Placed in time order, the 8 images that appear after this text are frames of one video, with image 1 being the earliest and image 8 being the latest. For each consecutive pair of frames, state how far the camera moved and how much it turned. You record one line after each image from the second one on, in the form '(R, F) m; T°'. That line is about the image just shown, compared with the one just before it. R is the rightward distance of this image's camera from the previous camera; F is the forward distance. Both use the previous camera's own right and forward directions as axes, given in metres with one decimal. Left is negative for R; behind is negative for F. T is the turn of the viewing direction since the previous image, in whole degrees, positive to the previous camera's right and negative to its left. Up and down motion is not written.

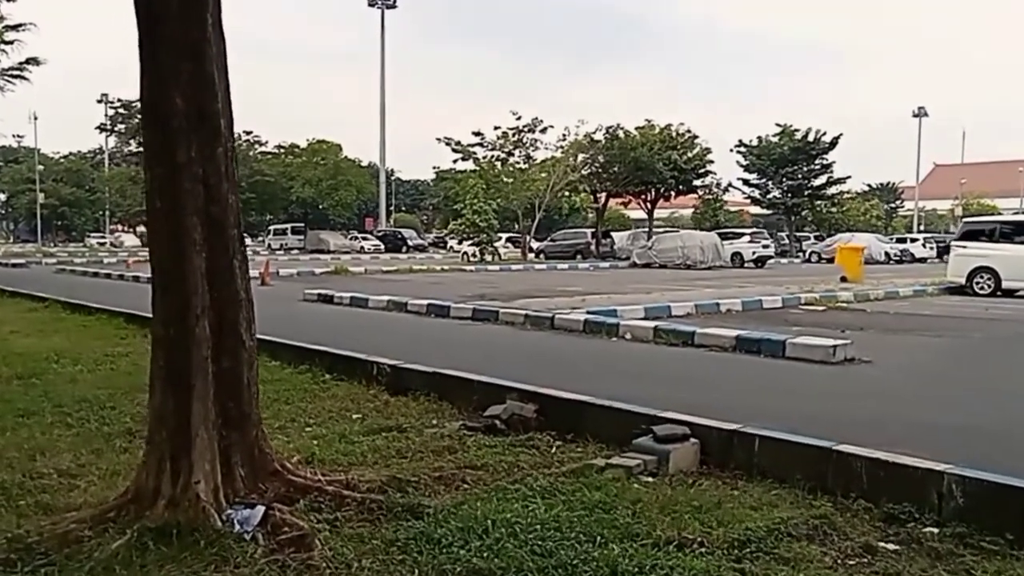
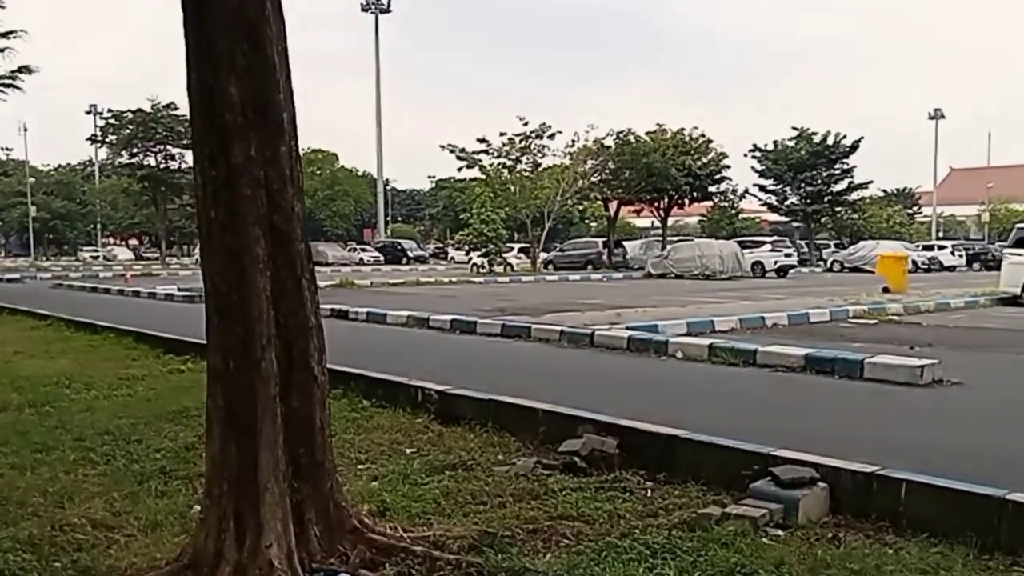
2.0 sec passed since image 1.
(-0.4, +0.6) m; 0°
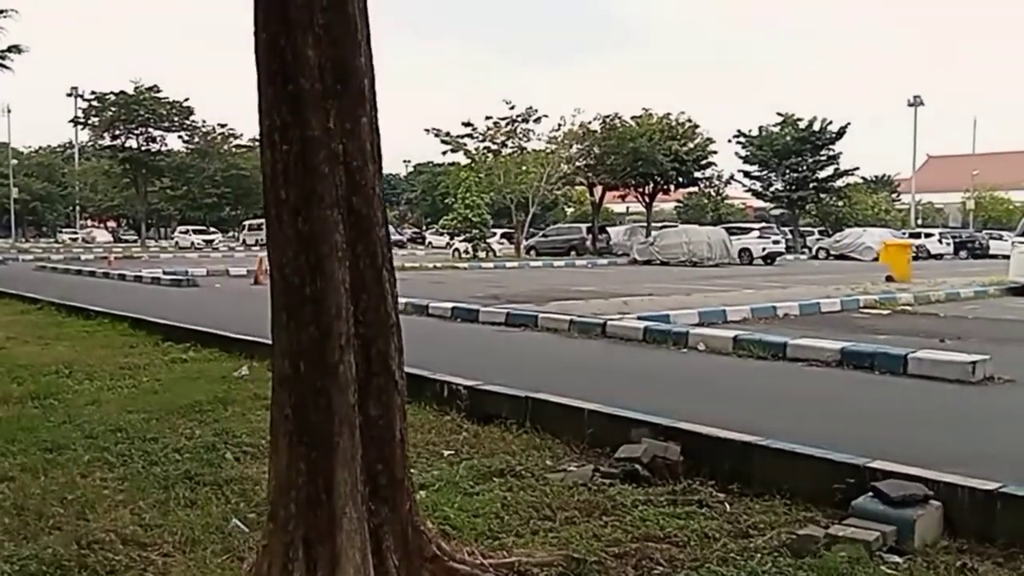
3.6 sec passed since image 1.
(-0.4, +0.4) m; +1°
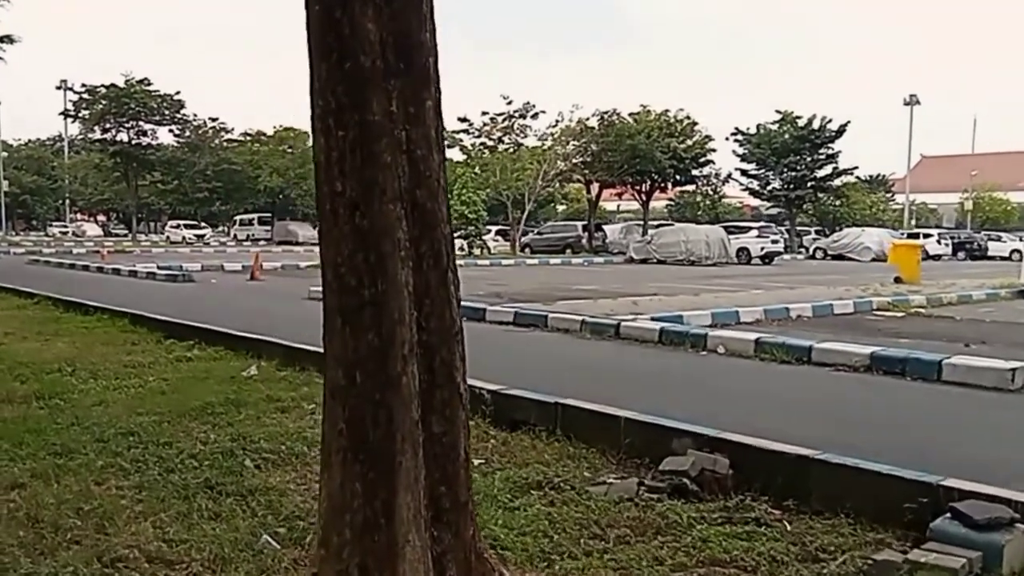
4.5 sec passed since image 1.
(-0.2, +0.3) m; +1°
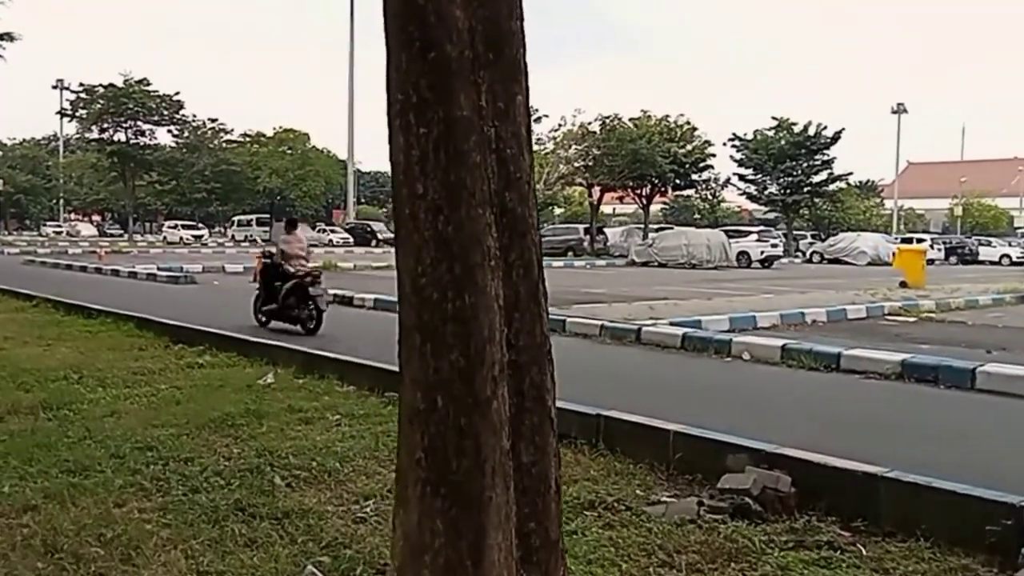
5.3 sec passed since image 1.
(-0.2, +0.2) m; 0°
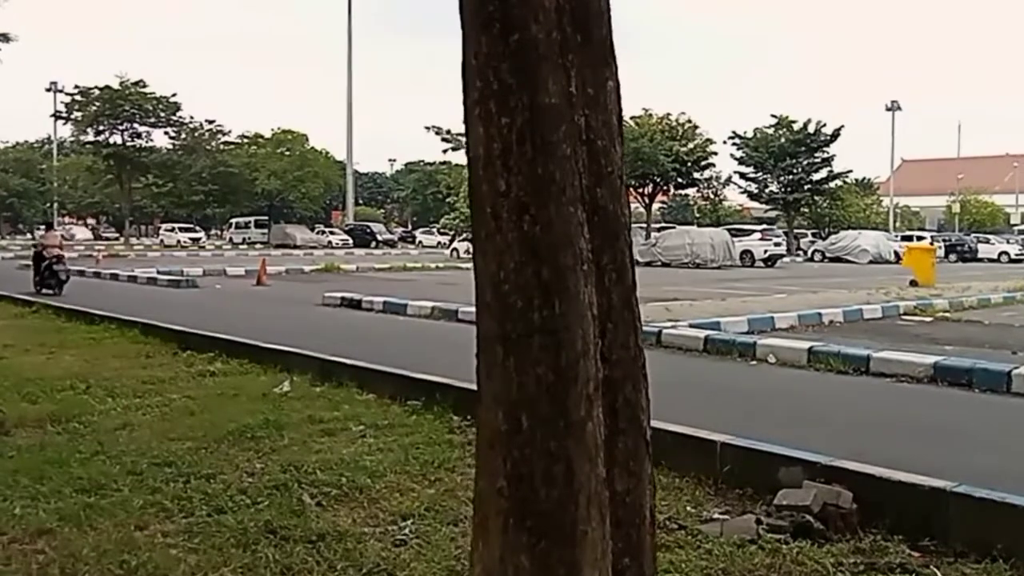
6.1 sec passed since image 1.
(-0.2, +0.2) m; 0°
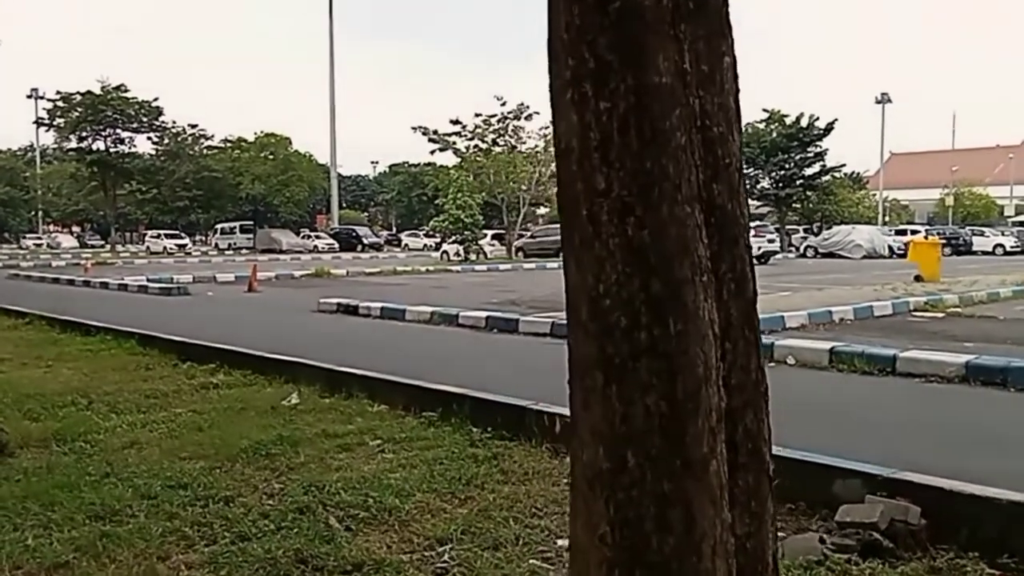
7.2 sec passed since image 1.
(-0.2, +0.3) m; +1°
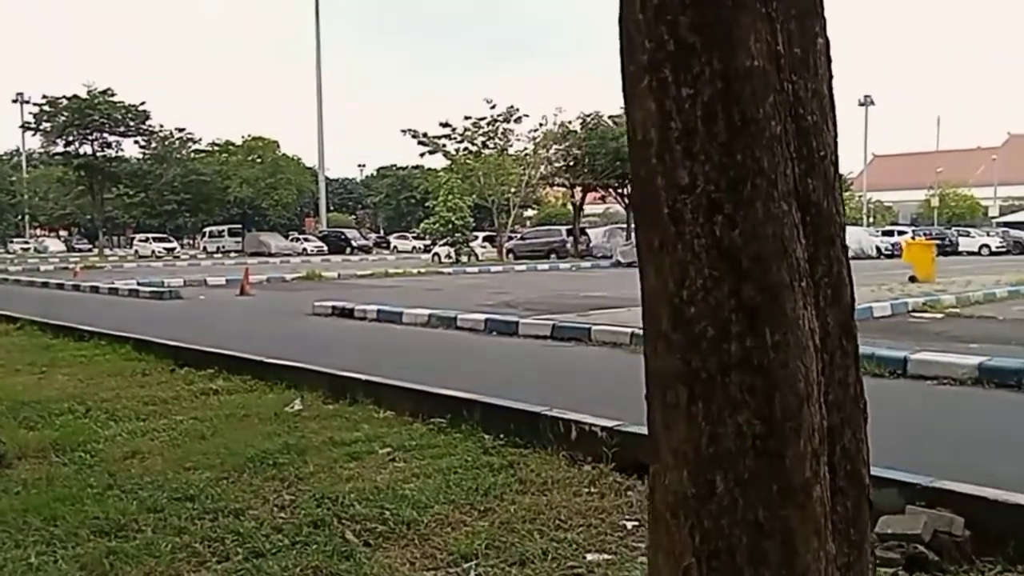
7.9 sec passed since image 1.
(-0.1, +0.2) m; +1°
